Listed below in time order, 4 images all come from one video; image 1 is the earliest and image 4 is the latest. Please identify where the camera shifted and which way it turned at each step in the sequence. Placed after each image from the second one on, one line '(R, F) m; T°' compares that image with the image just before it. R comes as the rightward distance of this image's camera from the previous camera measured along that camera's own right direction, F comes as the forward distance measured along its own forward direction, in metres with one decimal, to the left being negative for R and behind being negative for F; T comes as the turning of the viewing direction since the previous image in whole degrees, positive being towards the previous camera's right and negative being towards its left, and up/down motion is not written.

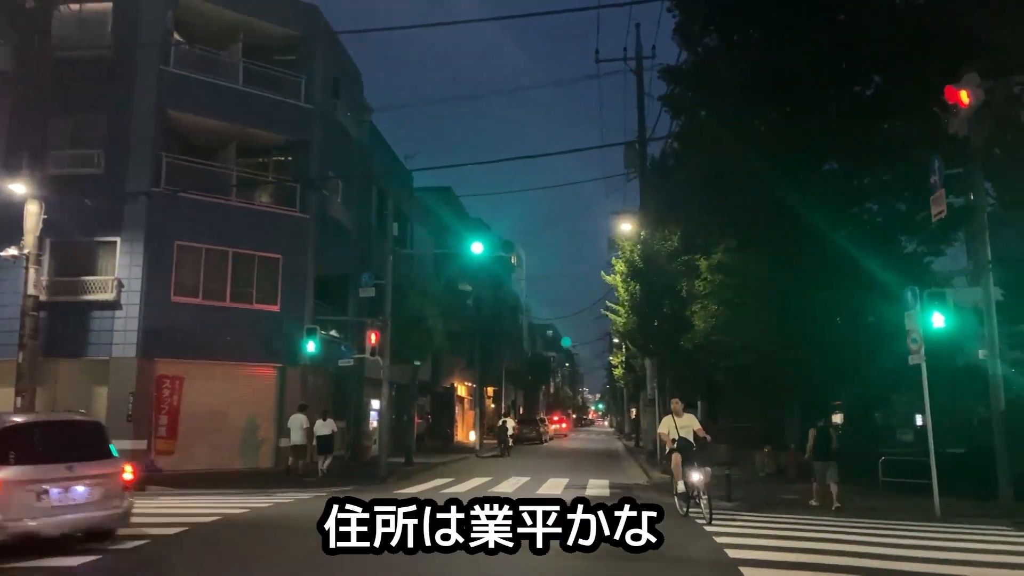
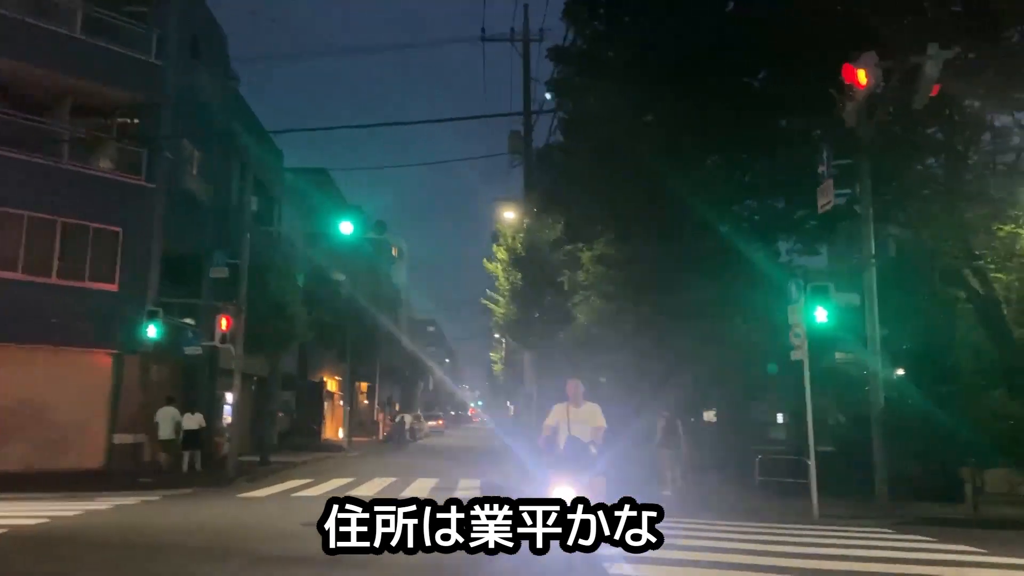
(+1.9, +3.2) m; +7°
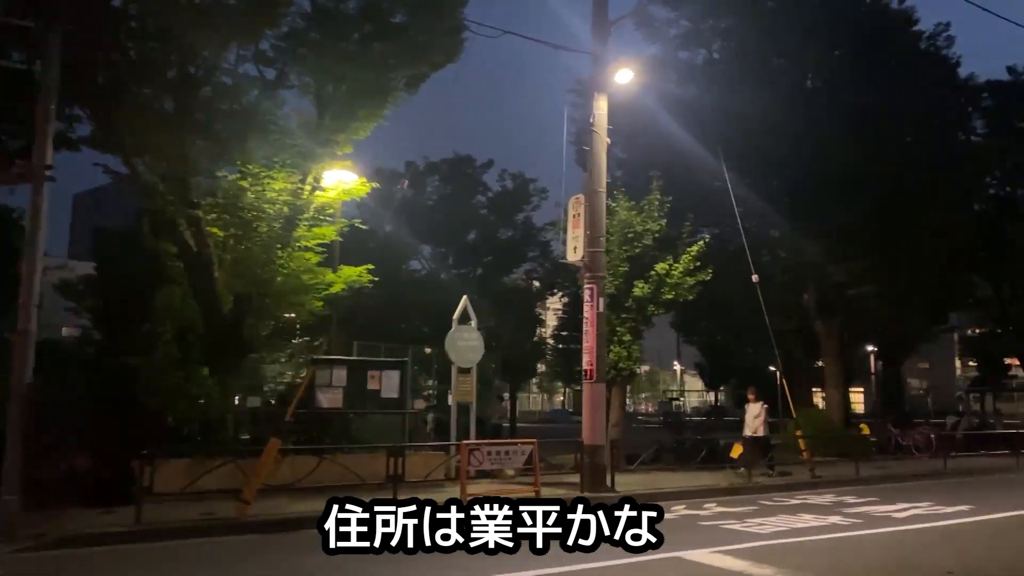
(+3.2, +1.6) m; -6°
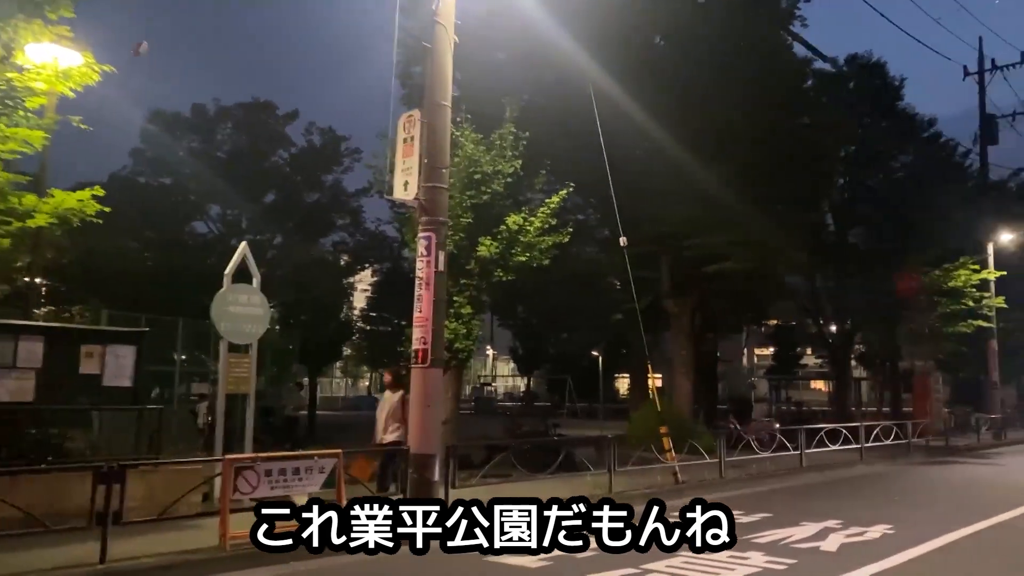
(0.0, +3.4) m; +14°
